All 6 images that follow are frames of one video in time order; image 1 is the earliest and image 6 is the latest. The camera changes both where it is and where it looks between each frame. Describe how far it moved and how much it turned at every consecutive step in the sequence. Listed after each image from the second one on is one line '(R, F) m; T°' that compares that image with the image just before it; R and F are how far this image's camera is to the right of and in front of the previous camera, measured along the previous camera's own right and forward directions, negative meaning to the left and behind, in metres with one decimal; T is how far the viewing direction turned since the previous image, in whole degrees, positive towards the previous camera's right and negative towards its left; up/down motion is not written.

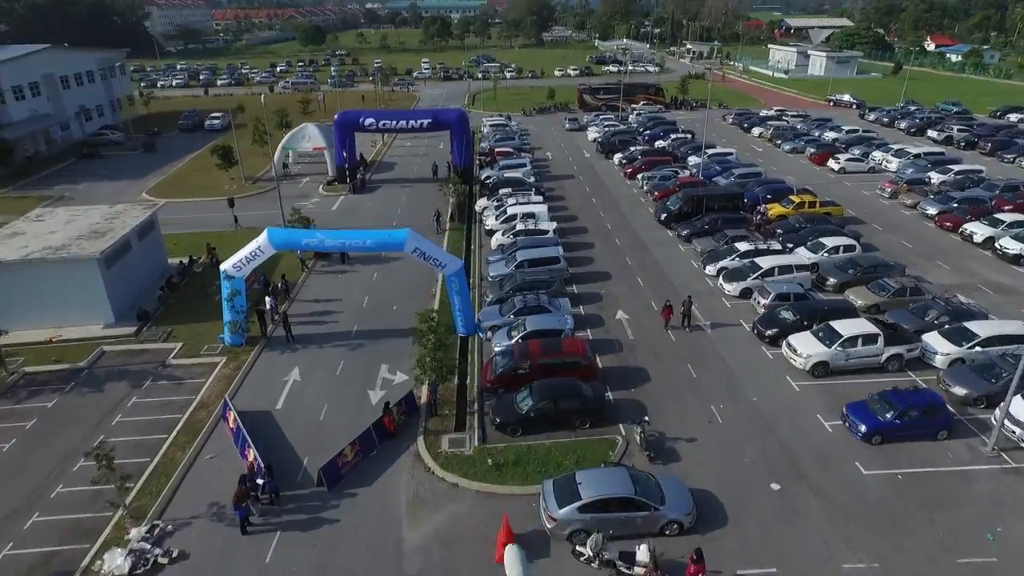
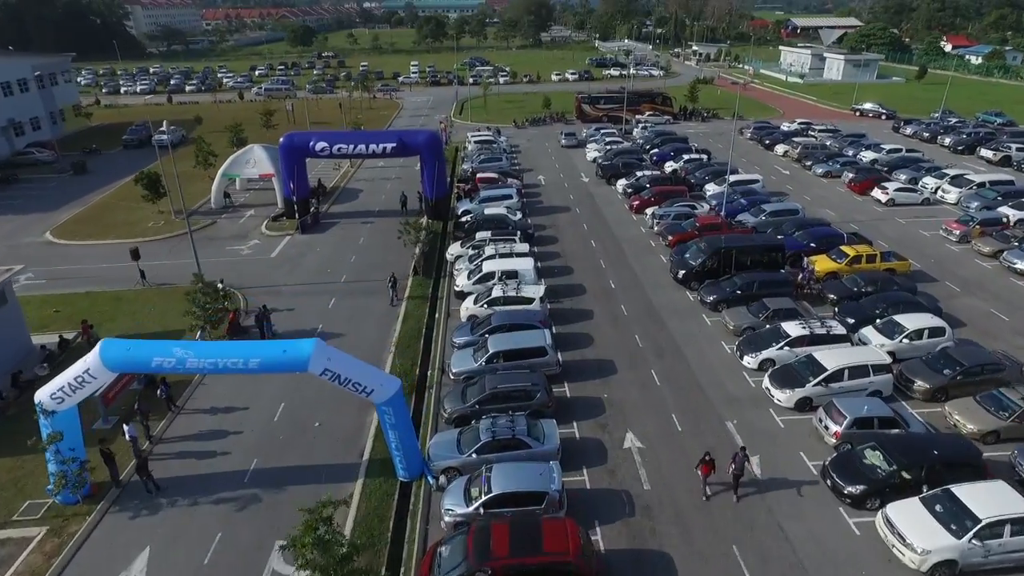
(+1.1, +7.6) m; 0°
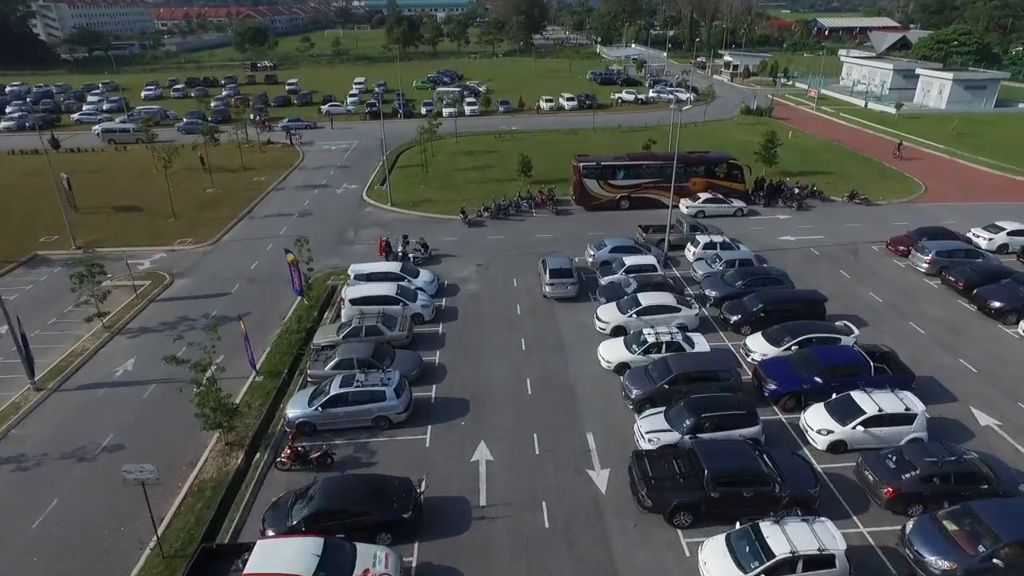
(+3.1, +29.5) m; 0°
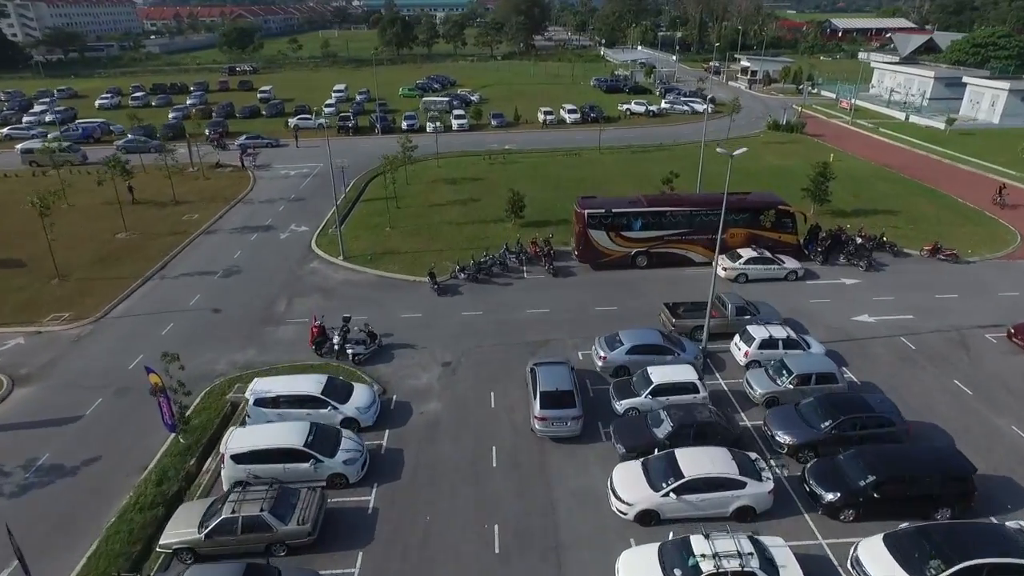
(+0.8, +8.8) m; 0°
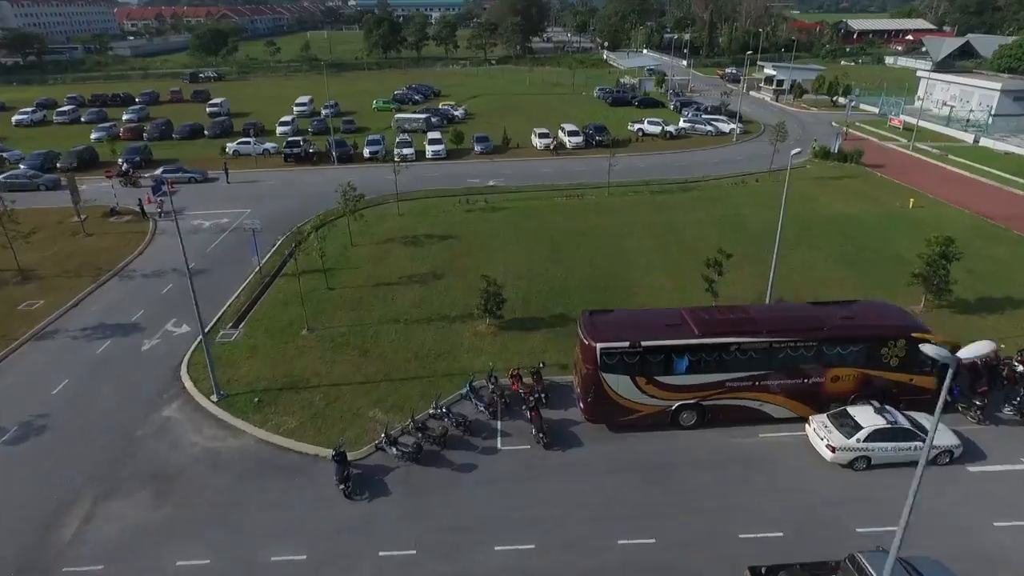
(+1.0, +11.6) m; 0°
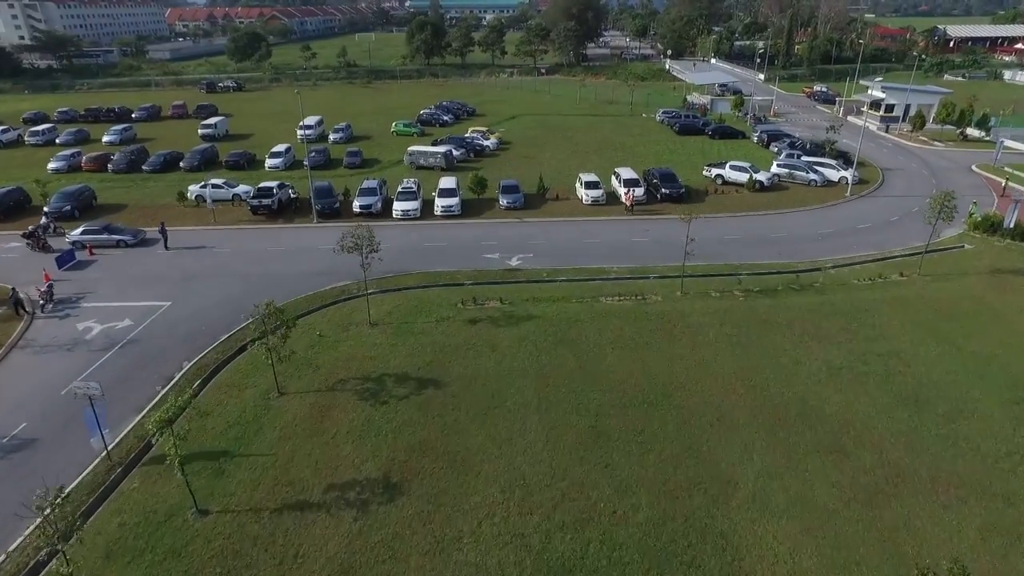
(+0.9, +12.8) m; -4°
